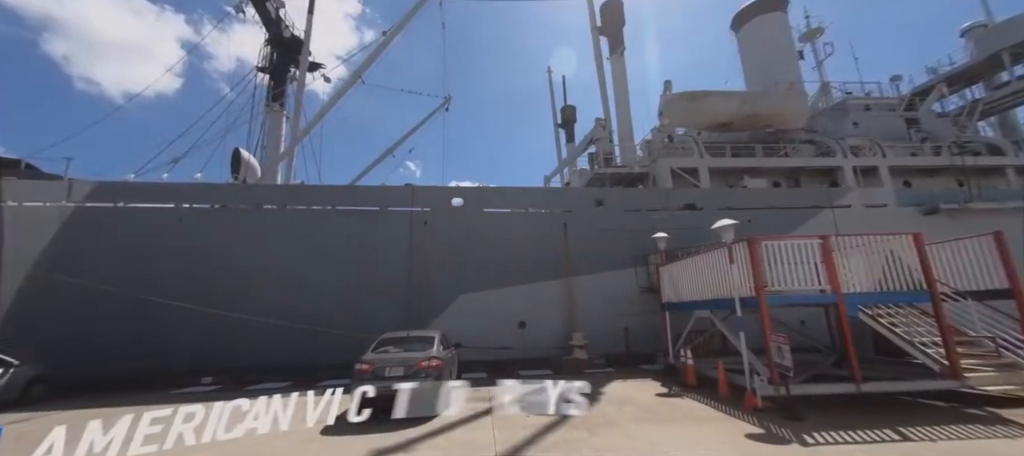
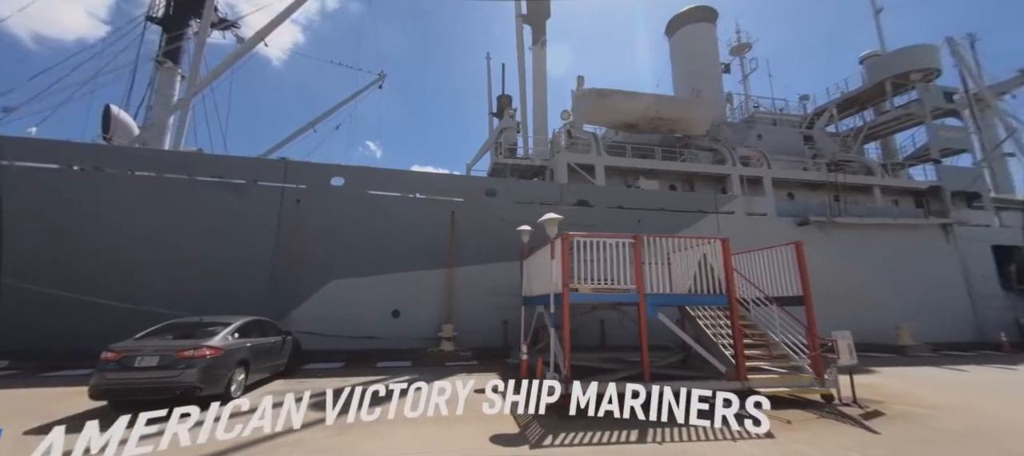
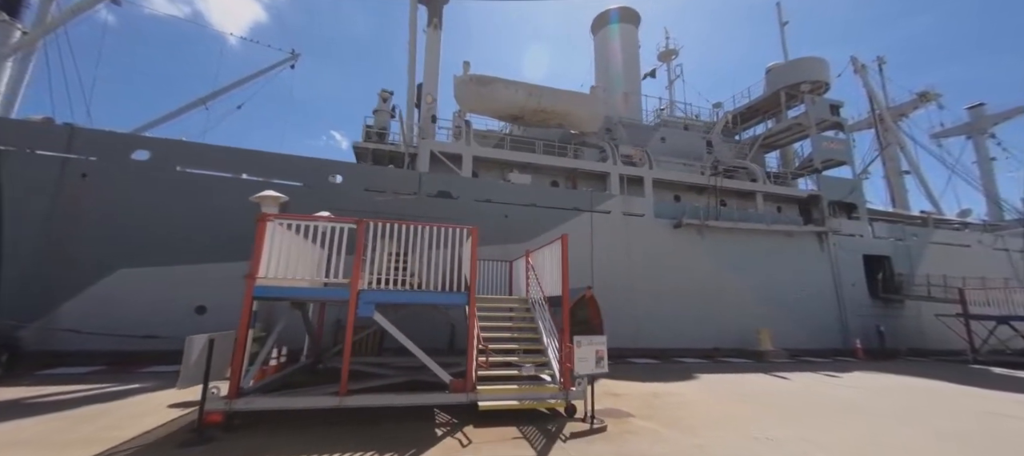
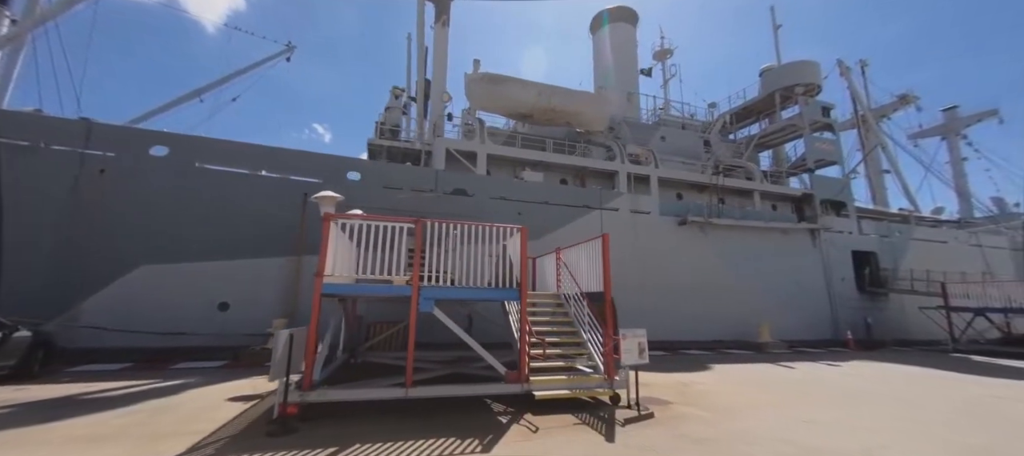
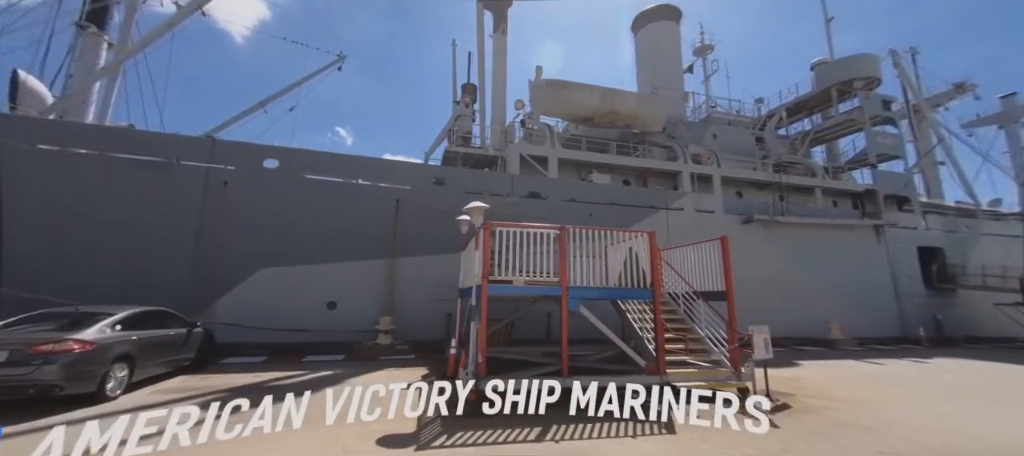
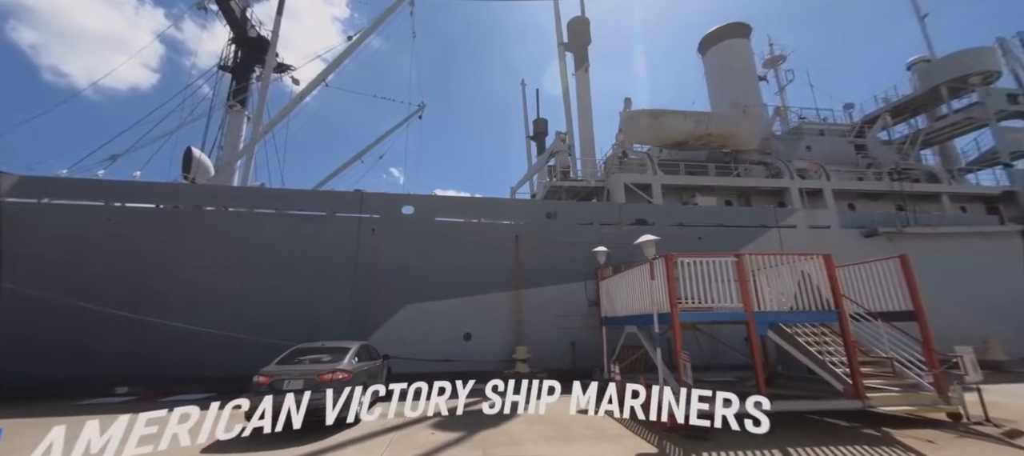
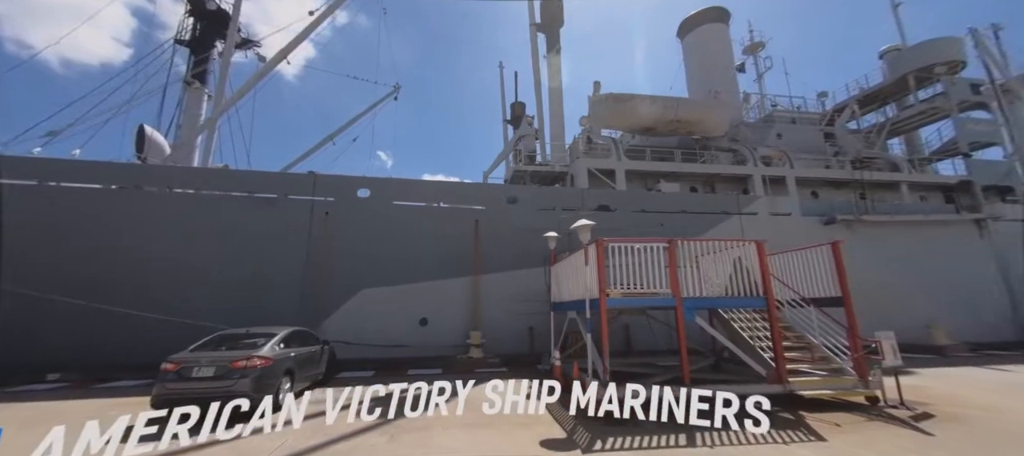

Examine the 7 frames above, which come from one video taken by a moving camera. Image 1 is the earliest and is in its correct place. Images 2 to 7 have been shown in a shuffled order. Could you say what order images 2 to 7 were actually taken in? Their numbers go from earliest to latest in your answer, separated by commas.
6, 7, 2, 5, 4, 3
